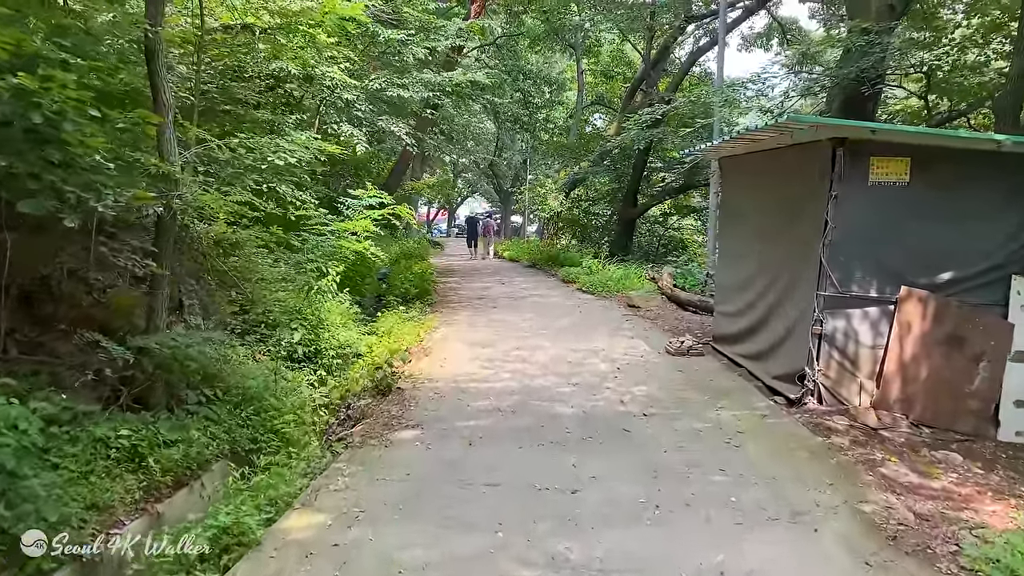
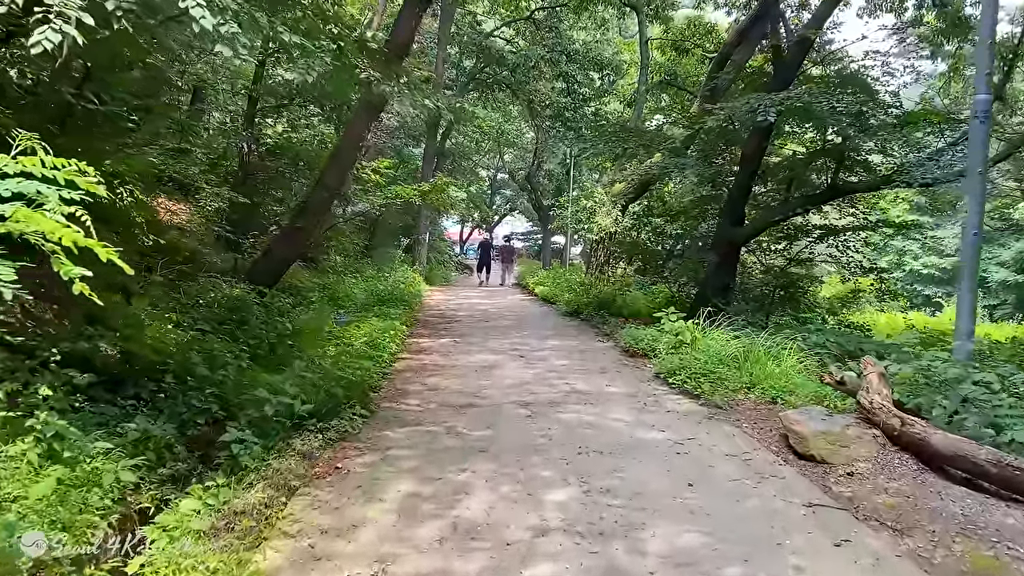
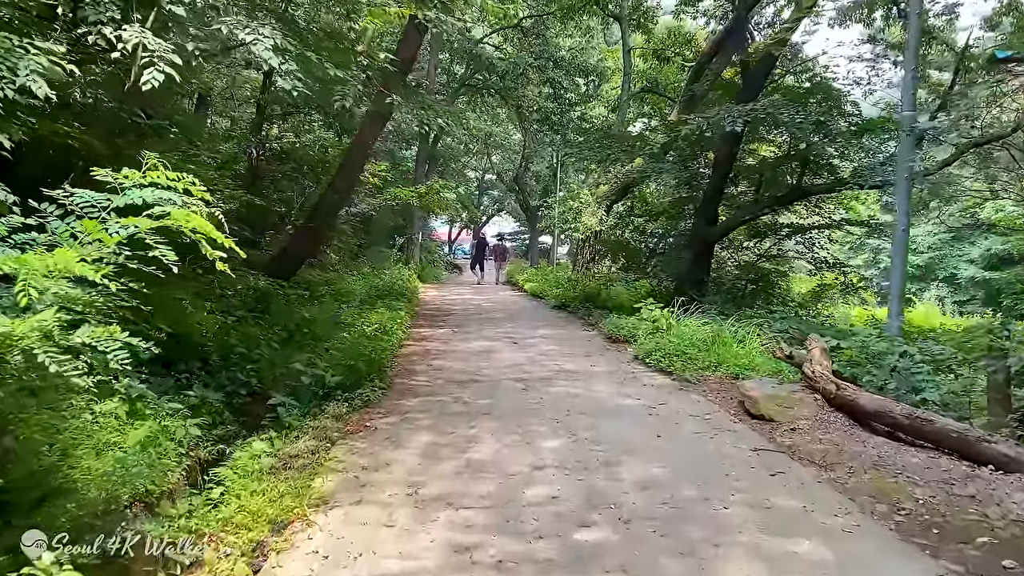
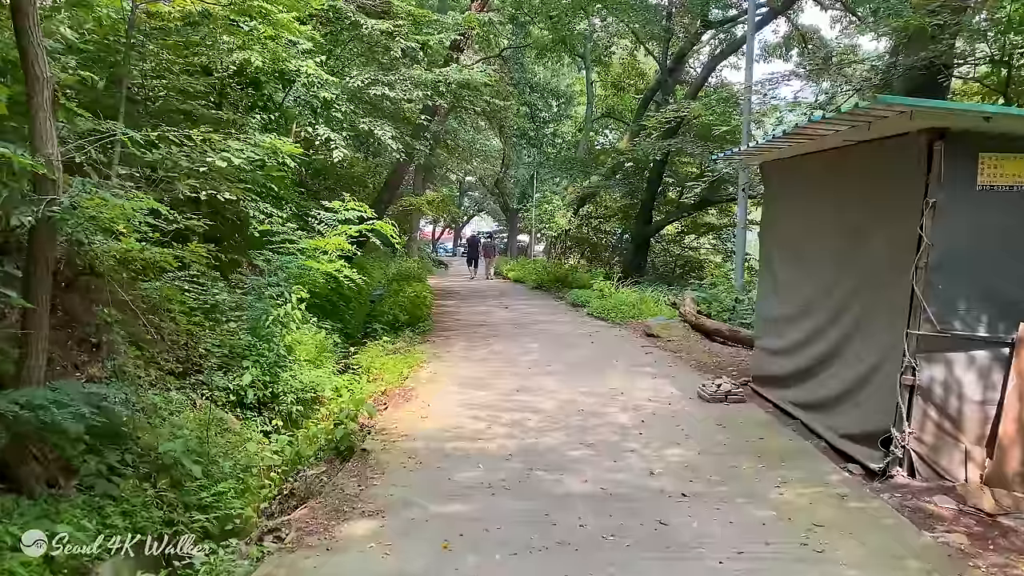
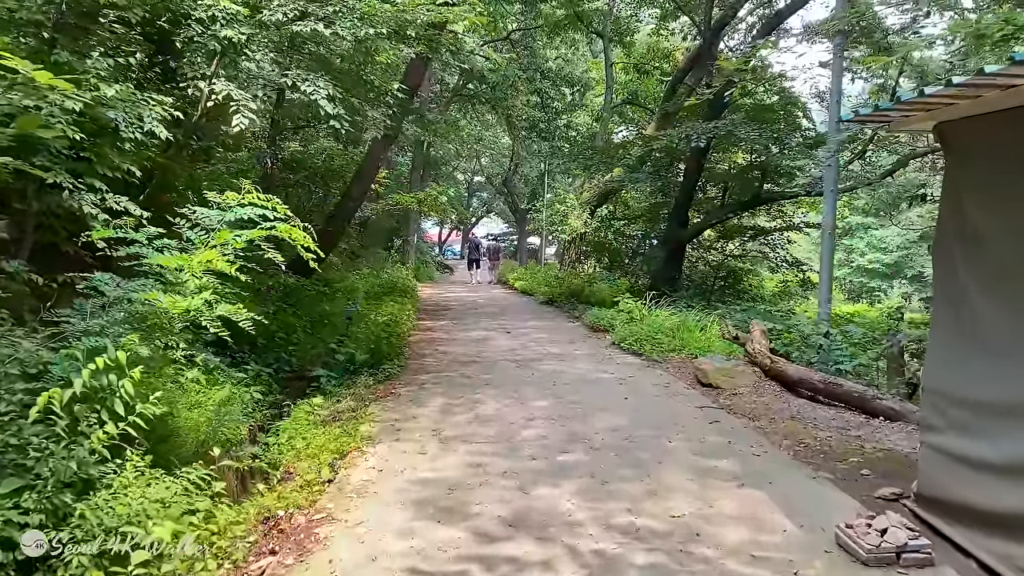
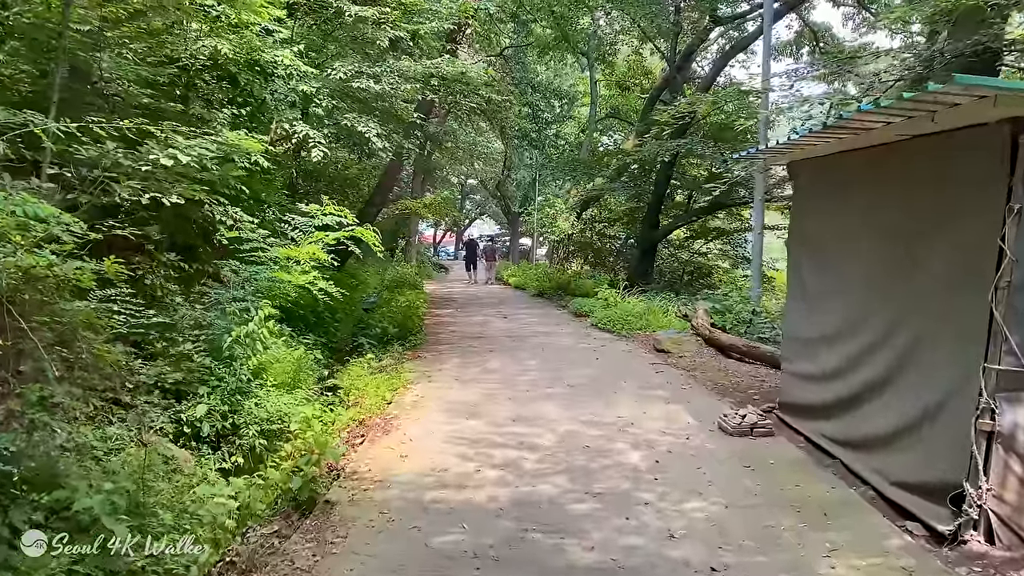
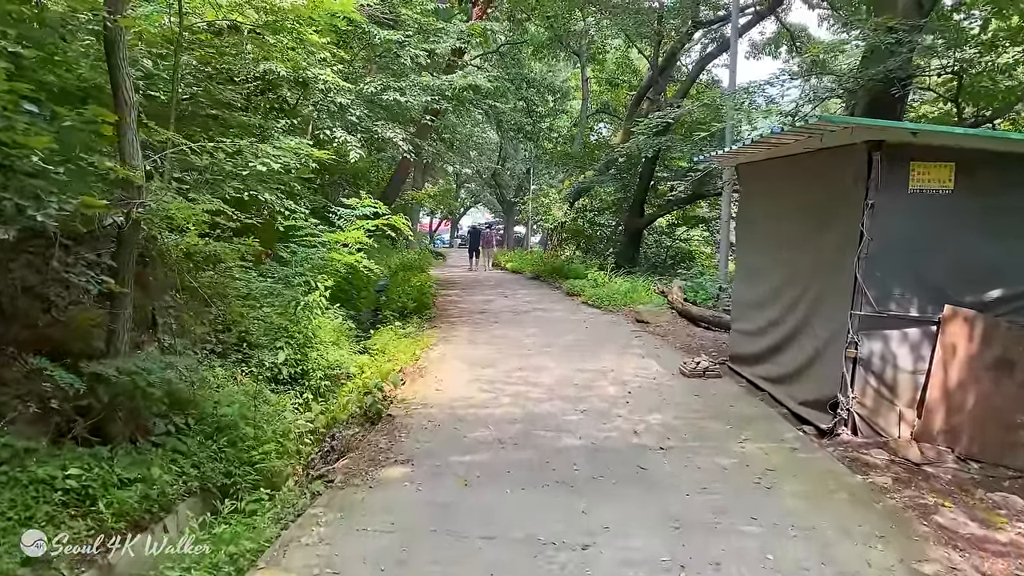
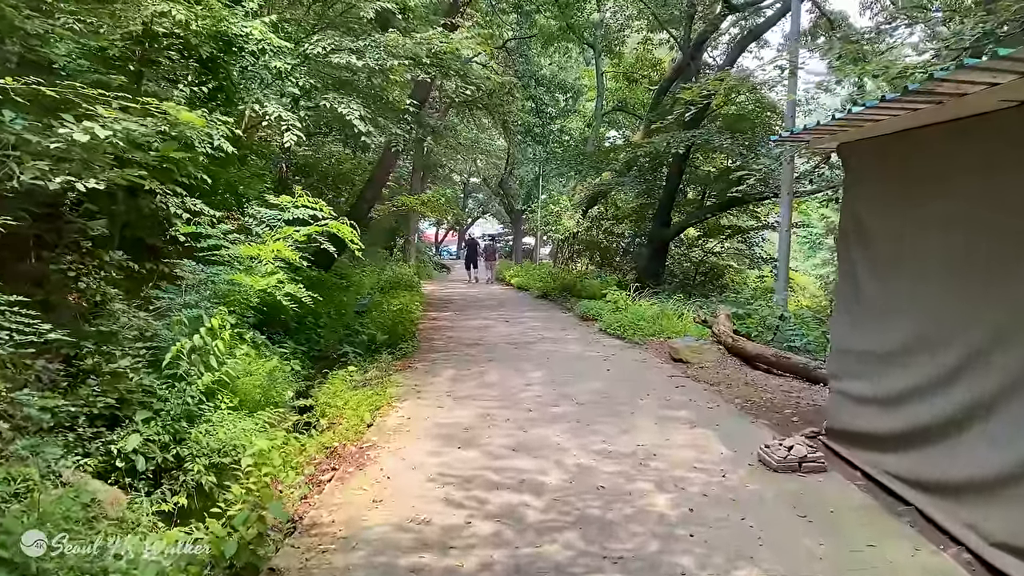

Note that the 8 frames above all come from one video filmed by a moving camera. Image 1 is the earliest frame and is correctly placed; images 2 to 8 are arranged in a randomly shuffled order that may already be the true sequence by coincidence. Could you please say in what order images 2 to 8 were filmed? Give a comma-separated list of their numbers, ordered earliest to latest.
7, 4, 6, 8, 5, 3, 2
